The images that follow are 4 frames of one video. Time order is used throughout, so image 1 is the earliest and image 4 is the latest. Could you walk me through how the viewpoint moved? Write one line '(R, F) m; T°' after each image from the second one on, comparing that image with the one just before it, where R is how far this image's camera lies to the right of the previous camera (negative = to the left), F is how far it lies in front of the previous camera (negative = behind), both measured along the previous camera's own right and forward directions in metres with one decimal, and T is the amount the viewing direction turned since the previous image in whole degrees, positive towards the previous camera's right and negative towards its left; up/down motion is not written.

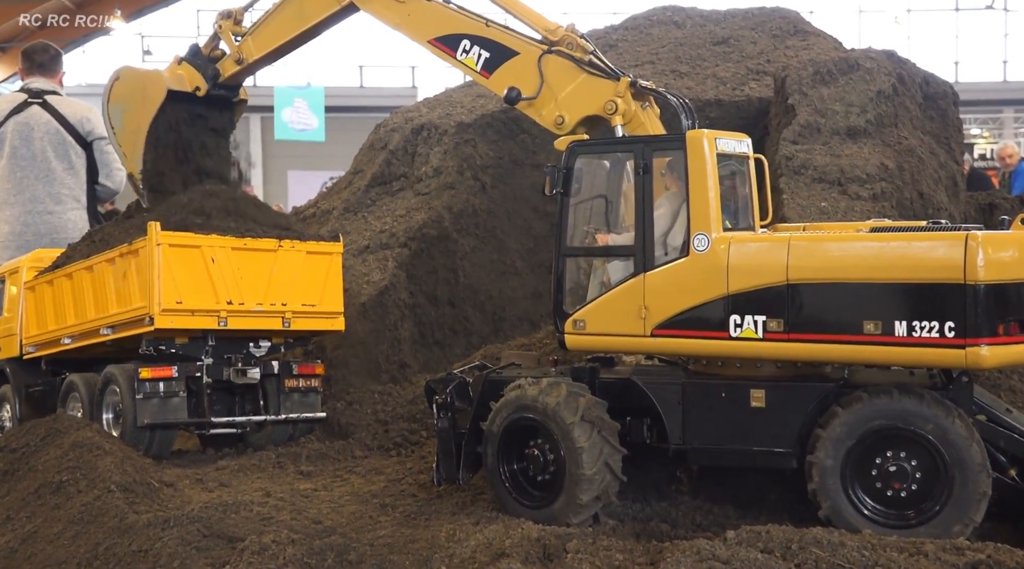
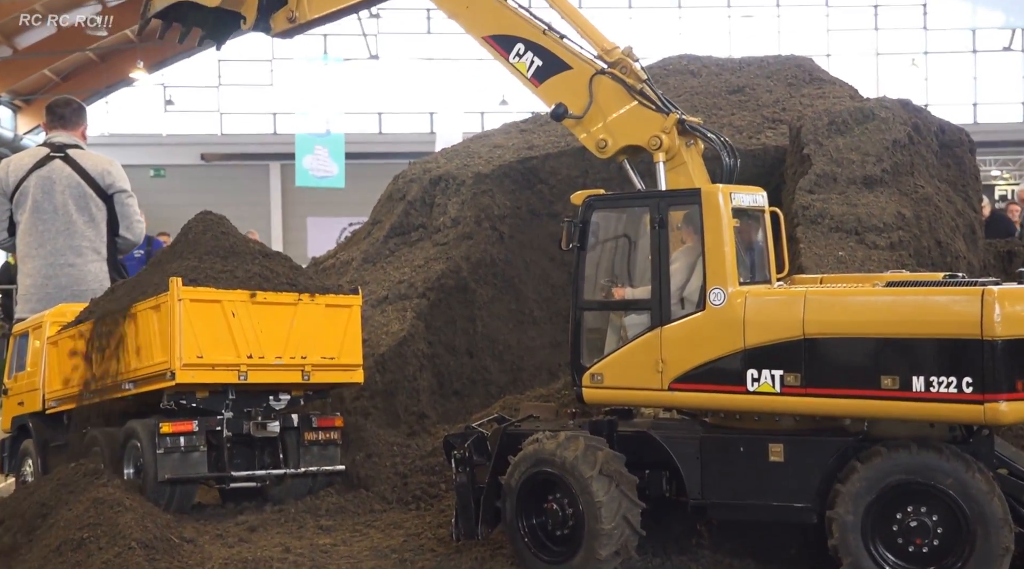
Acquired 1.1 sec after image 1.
(0.0, 0.0) m; -1°
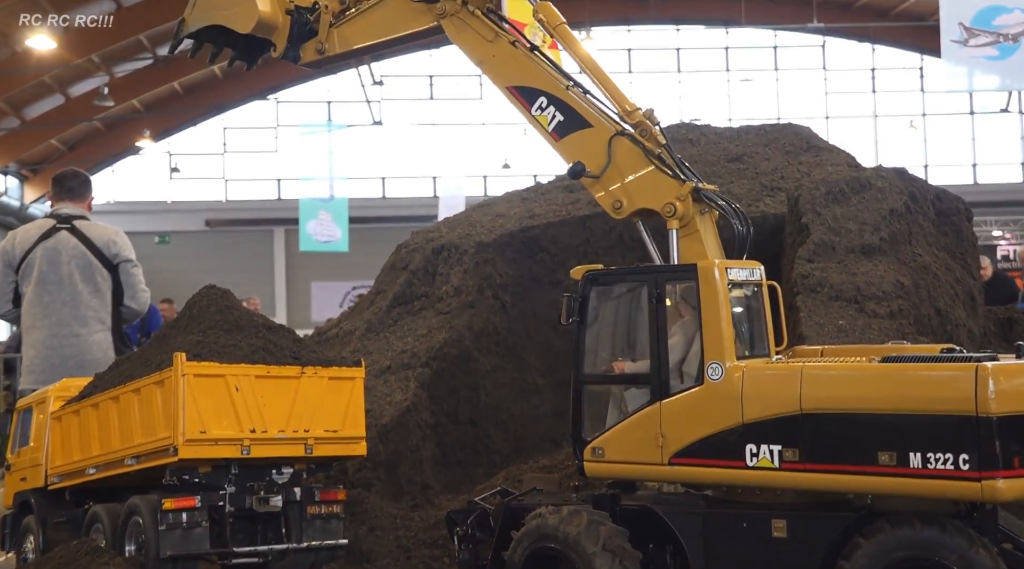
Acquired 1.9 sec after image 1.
(0.0, -0.1) m; 0°
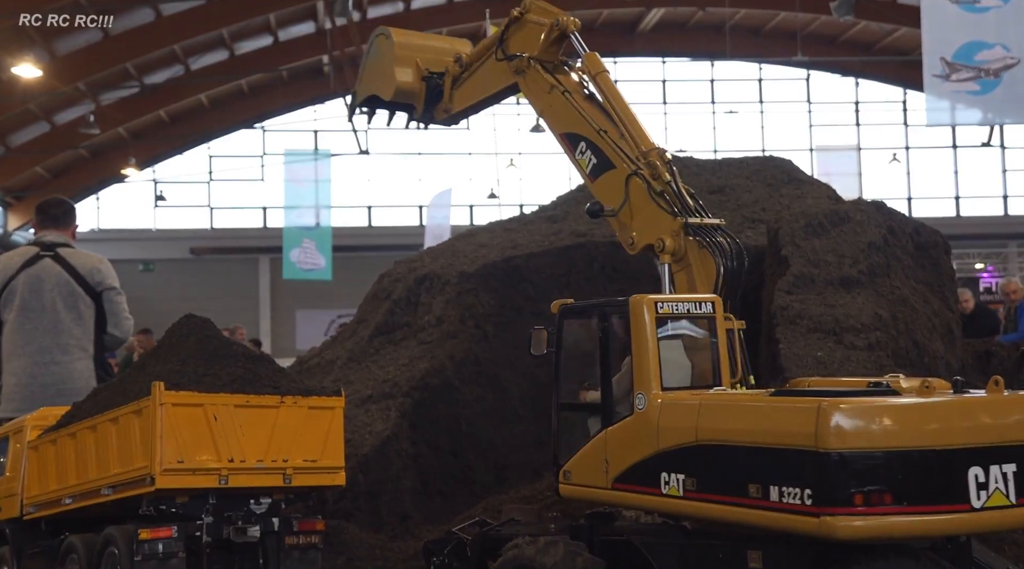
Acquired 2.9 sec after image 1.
(+0.1, 0.0) m; +1°
